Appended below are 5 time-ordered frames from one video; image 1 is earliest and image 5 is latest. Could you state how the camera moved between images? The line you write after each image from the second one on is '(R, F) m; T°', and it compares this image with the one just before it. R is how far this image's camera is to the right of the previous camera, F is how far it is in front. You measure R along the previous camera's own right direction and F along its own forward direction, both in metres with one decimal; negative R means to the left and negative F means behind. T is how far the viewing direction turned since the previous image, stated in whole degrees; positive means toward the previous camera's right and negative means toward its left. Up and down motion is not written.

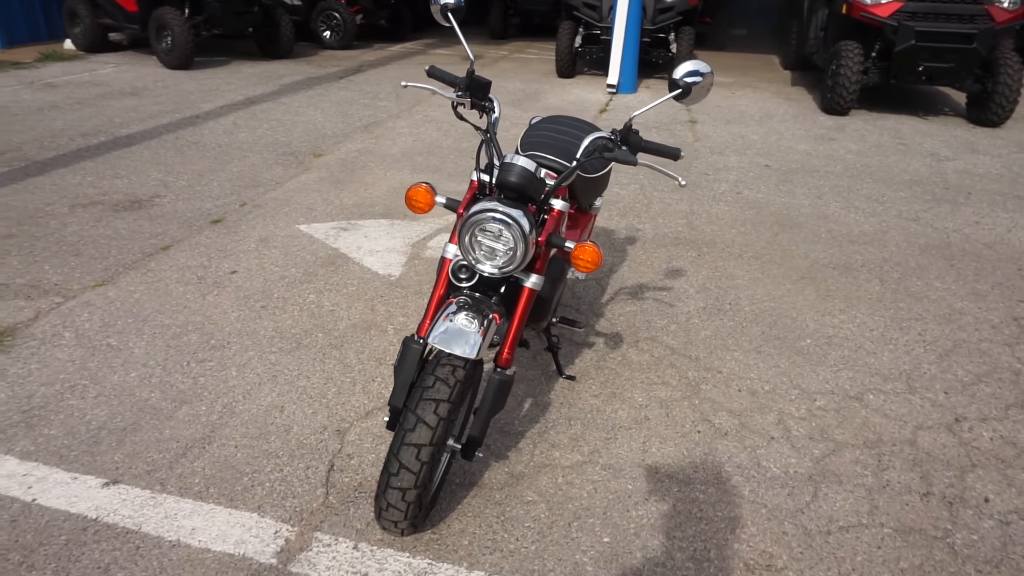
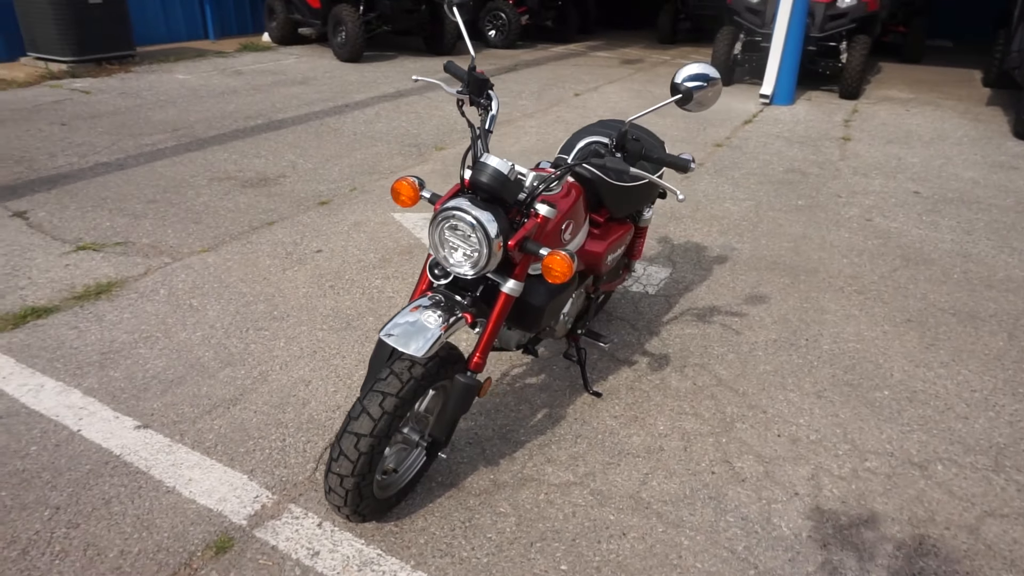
(+0.6, +0.1) m; -14°
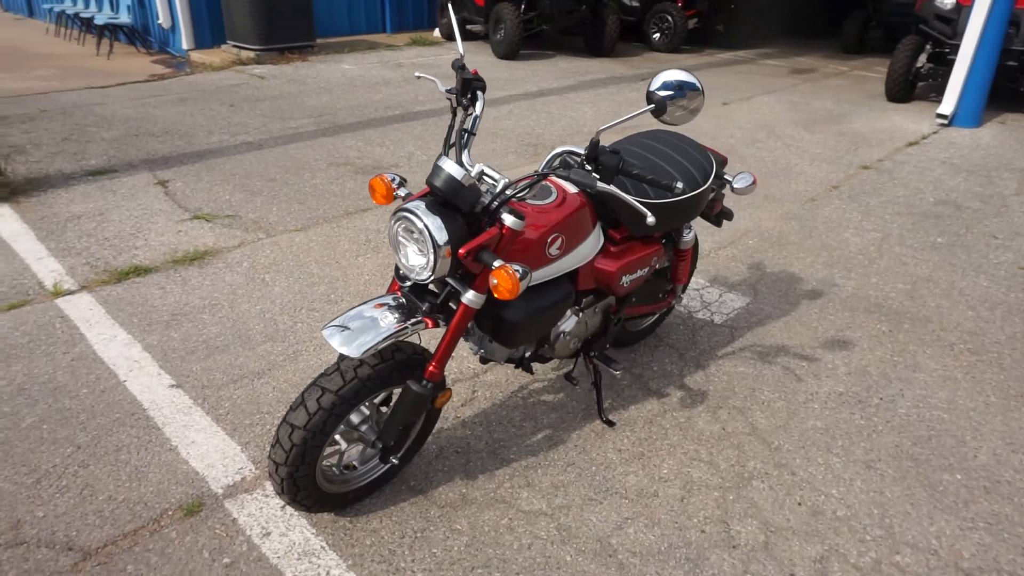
(+0.6, +0.2) m; -14°
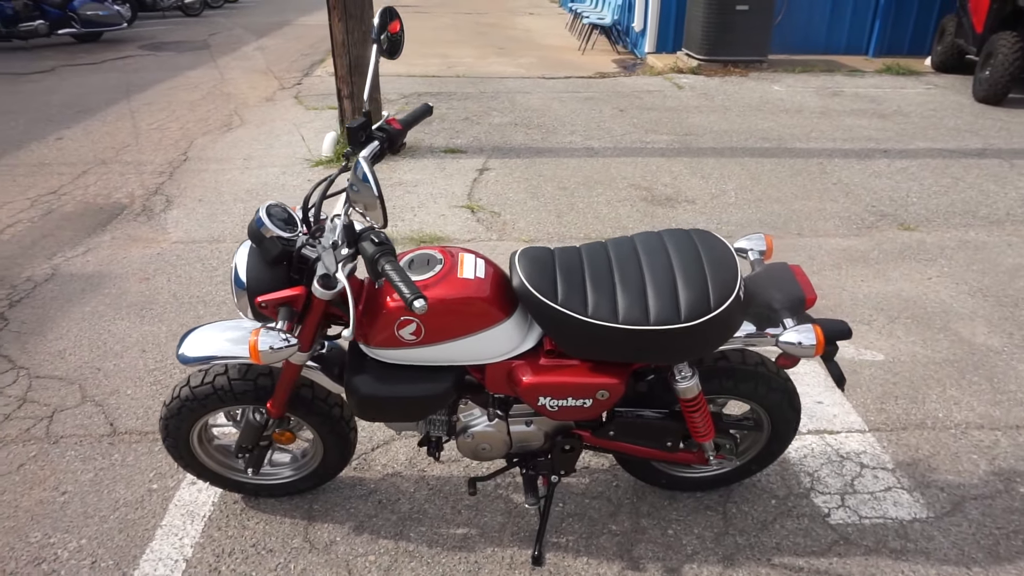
(+1.6, +0.9) m; -37°
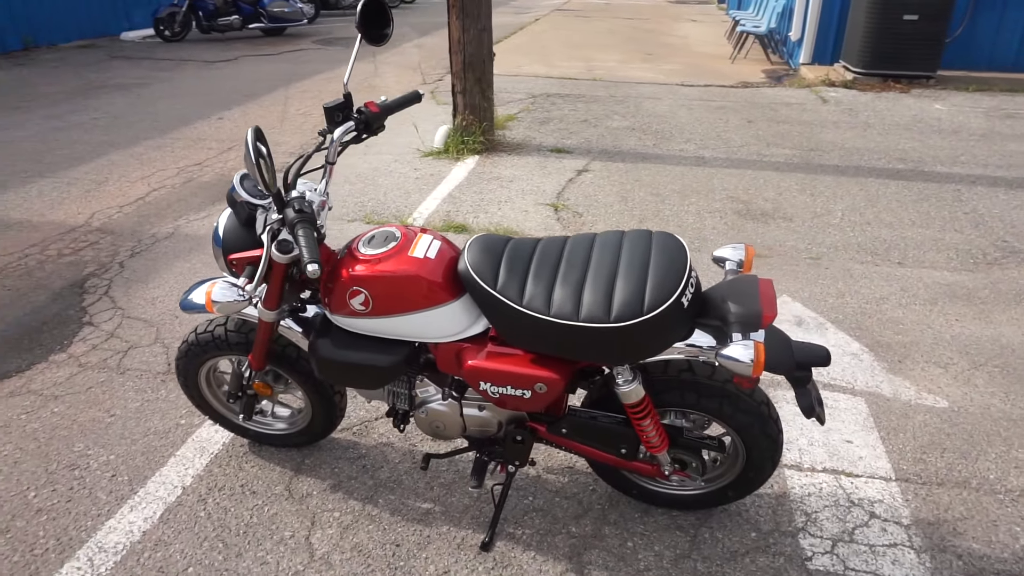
(+0.6, 0.0) m; -12°
